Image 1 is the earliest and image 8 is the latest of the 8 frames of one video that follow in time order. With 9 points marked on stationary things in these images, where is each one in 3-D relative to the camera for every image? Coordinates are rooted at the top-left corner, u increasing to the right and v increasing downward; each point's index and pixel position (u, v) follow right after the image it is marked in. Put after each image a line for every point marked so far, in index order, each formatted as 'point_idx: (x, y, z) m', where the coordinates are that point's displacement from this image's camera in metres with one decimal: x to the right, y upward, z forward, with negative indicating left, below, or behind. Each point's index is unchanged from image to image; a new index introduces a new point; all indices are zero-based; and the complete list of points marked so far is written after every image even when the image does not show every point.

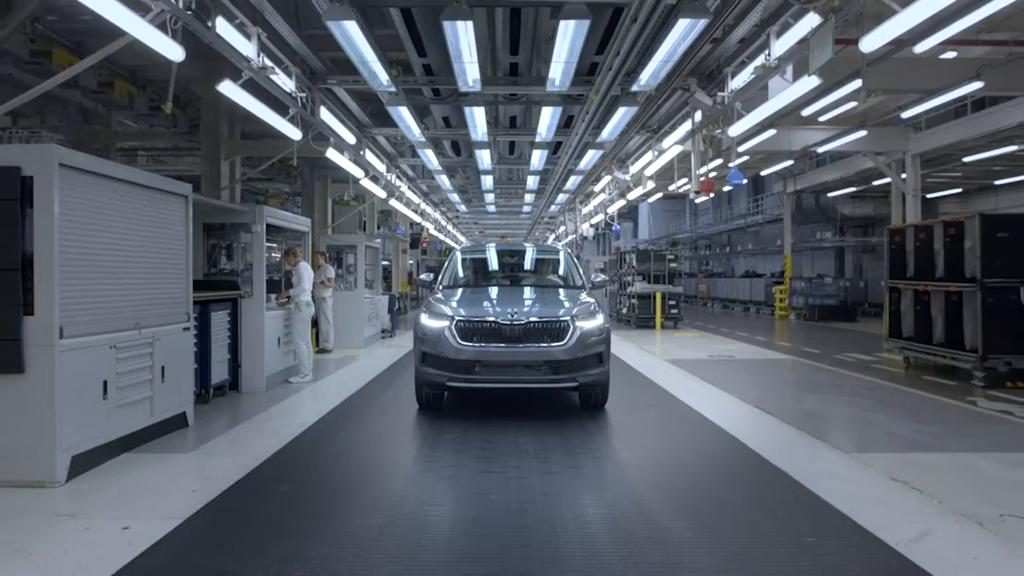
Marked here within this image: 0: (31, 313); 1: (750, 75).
0: (-3.7, -0.2, +5.1) m
1: (+2.1, +1.9, +6.0) m
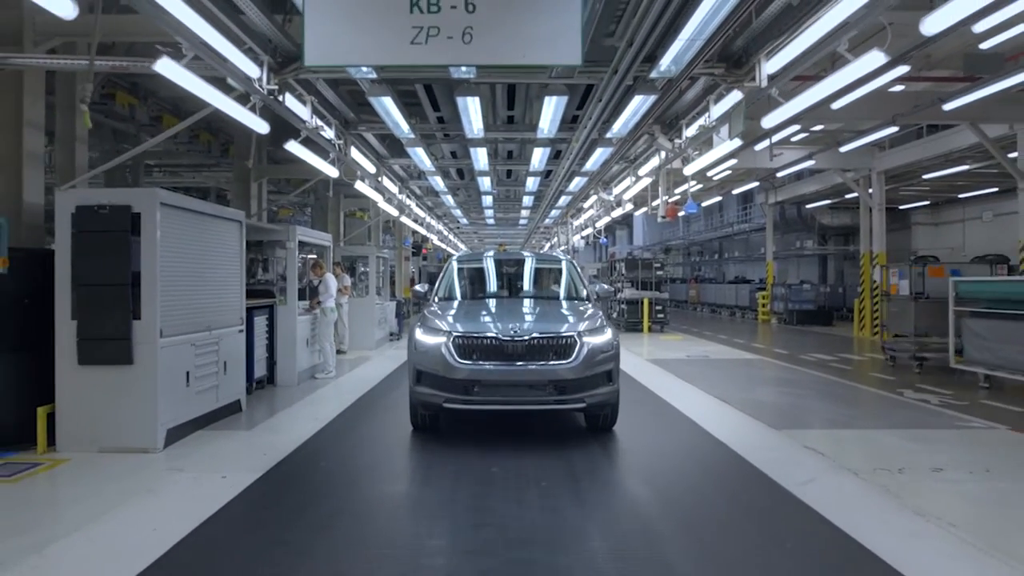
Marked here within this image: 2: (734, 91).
0: (-3.7, -0.3, +6.6) m
1: (+2.1, +1.8, +7.5) m
2: (+2.1, +1.9, +6.4) m
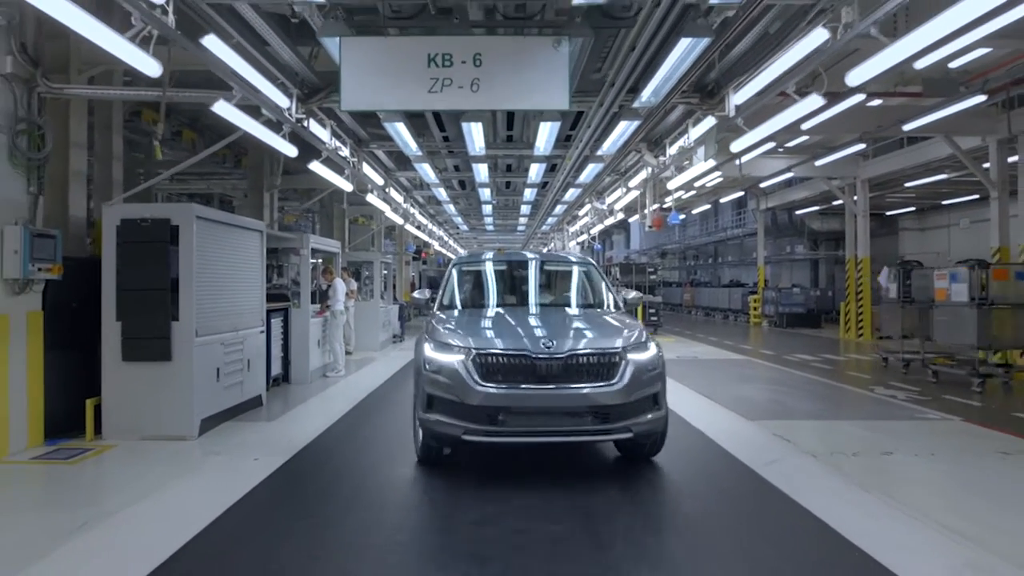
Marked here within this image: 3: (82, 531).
0: (-3.7, -0.4, +7.4) m
1: (+2.1, +1.7, +8.3) m
2: (+2.1, +1.8, +7.1) m
3: (-3.4, -1.9, +5.3) m
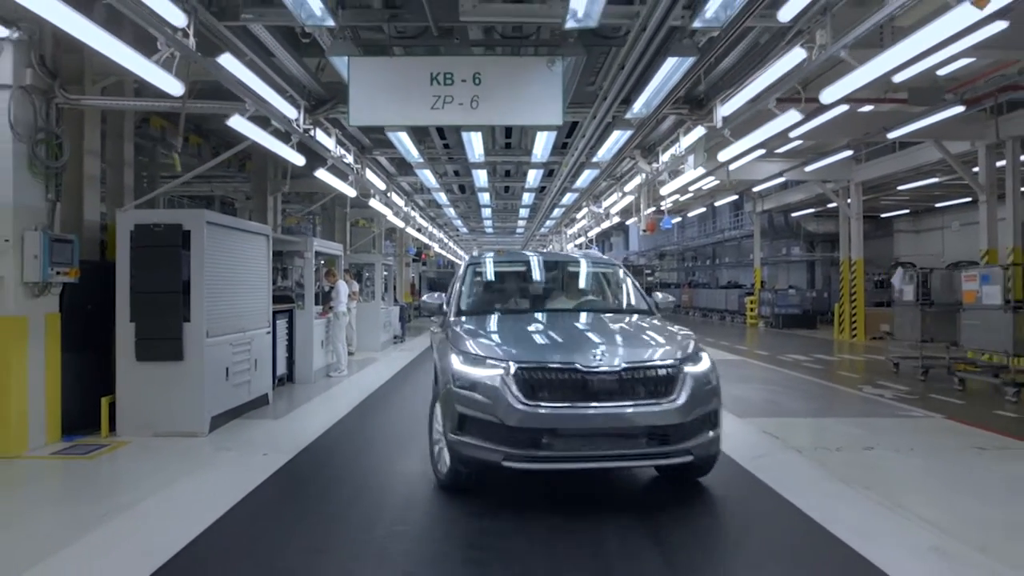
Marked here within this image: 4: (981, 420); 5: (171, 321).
0: (-3.7, -0.4, +7.7) m
1: (+2.0, +1.7, +8.6) m
2: (+2.1, +1.8, +7.5) m
3: (-3.4, -2.0, +5.6) m
4: (+6.2, -1.7, +8.8) m
5: (-3.9, -0.4, +7.6) m
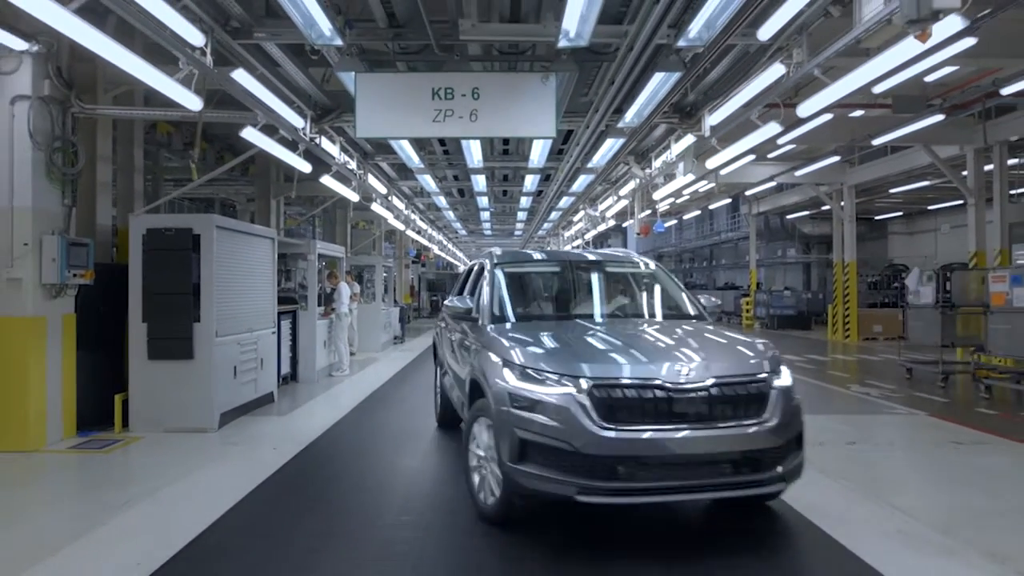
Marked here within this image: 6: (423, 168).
0: (-3.8, -0.4, +8.0) m
1: (+2.0, +1.7, +8.9) m
2: (+2.0, +1.8, +7.8) m
3: (-3.5, -2.0, +5.9) m
4: (+6.2, -1.8, +9.1) m
5: (-3.9, -0.4, +7.9) m
6: (-1.4, +1.9, +10.4) m
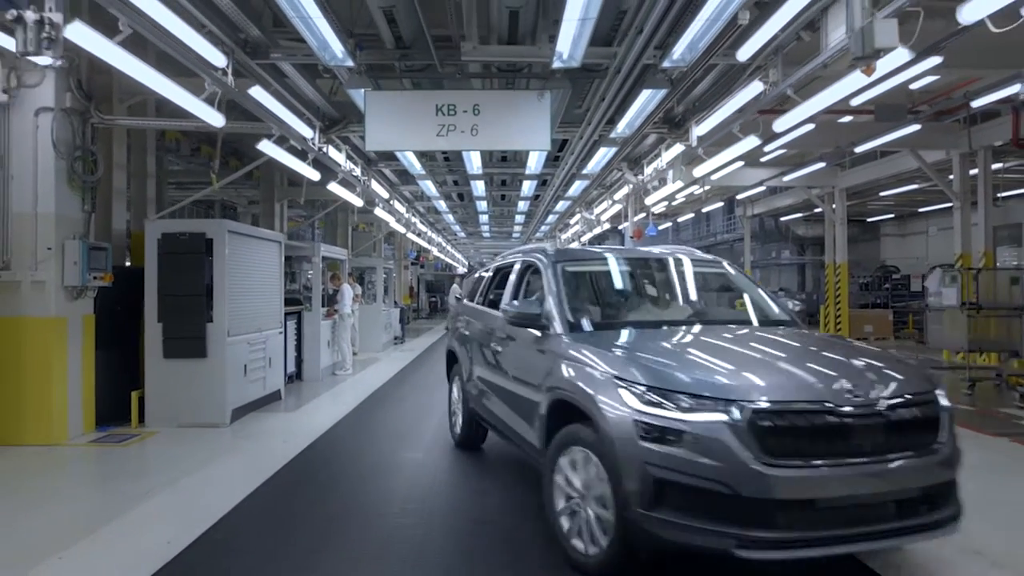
0: (-3.8, -0.4, +8.4) m
1: (+2.0, +1.7, +9.3) m
2: (+2.0, +1.8, +8.2) m
3: (-3.5, -2.0, +6.3) m
4: (+6.1, -1.8, +9.5) m
5: (-4.0, -0.4, +8.3) m
6: (-1.4, +1.9, +10.8) m
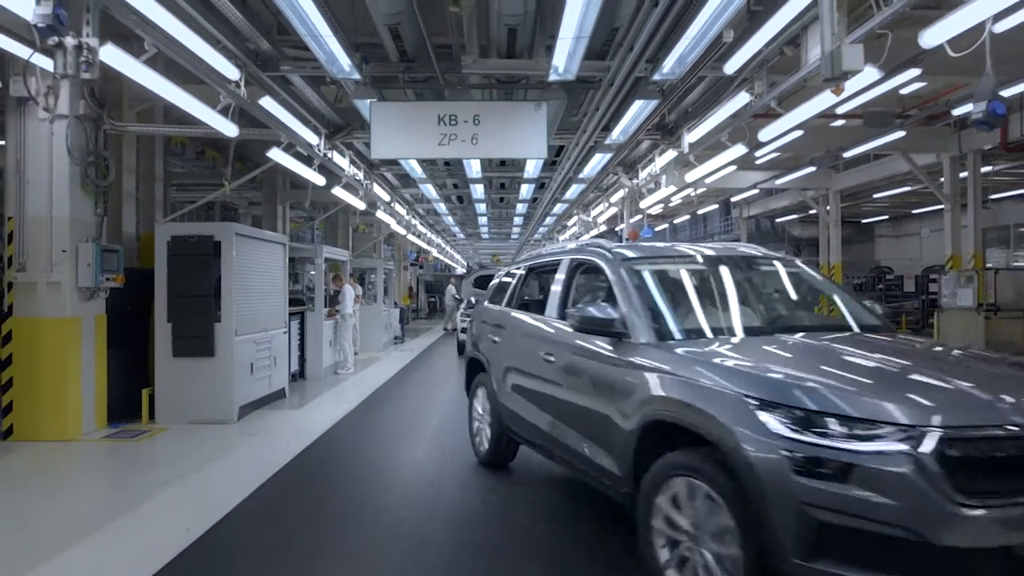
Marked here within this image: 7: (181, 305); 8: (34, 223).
0: (-3.8, -0.4, +8.6) m
1: (+2.0, +1.7, +9.6) m
2: (+2.0, +1.8, +8.5) m
3: (-3.5, -2.0, +6.5) m
4: (+6.1, -1.8, +9.8) m
5: (-4.0, -0.4, +8.5) m
6: (-1.4, +1.8, +11.0) m
7: (-4.3, -0.2, +8.6) m
8: (-5.5, +0.8, +7.7) m
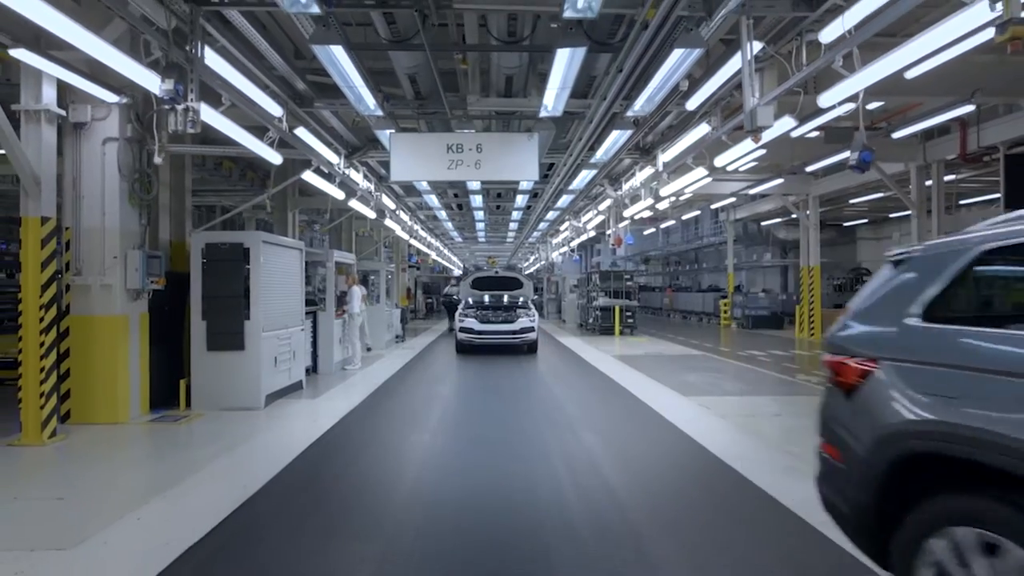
0: (-3.9, -0.5, +9.7) m
1: (+1.9, +1.6, +10.7) m
2: (+1.9, +1.7, +9.6) m
3: (-3.5, -2.0, +7.6) m
4: (+6.1, -1.8, +10.9) m
5: (-4.0, -0.5, +9.6) m
6: (-1.5, +1.8, +12.1) m
7: (-4.3, -0.2, +9.6) m
8: (-5.6, +0.7, +8.7) m
